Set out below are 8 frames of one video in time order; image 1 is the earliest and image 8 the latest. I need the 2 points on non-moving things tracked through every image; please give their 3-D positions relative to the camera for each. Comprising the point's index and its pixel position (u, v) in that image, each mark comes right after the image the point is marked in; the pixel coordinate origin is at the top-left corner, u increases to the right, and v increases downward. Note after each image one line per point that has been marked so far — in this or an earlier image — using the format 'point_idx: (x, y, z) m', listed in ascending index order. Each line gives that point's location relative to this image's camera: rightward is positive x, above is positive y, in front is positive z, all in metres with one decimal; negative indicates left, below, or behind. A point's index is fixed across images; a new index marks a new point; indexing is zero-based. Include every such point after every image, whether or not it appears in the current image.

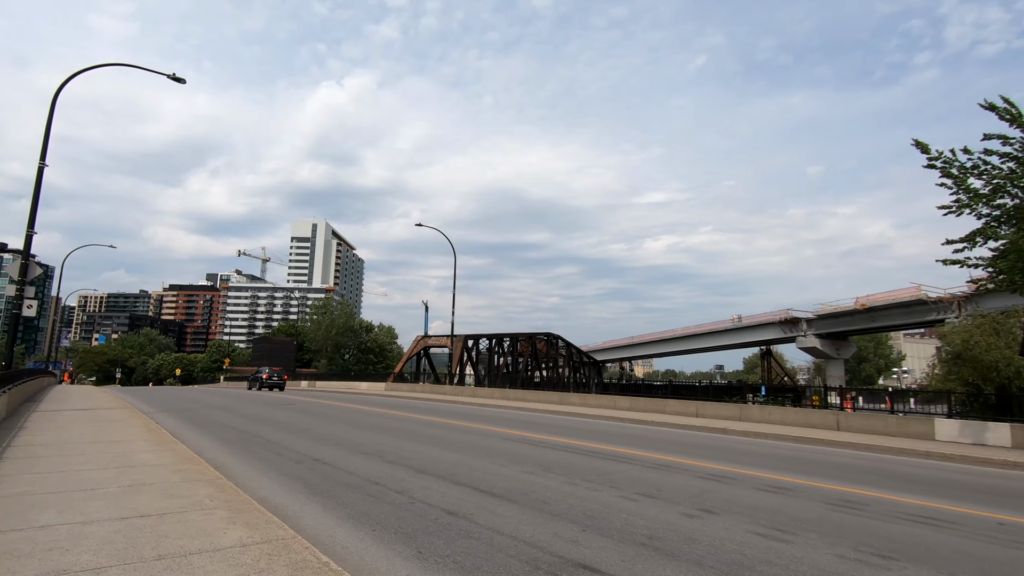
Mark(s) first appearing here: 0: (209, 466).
0: (-3.0, -1.8, +5.5) m
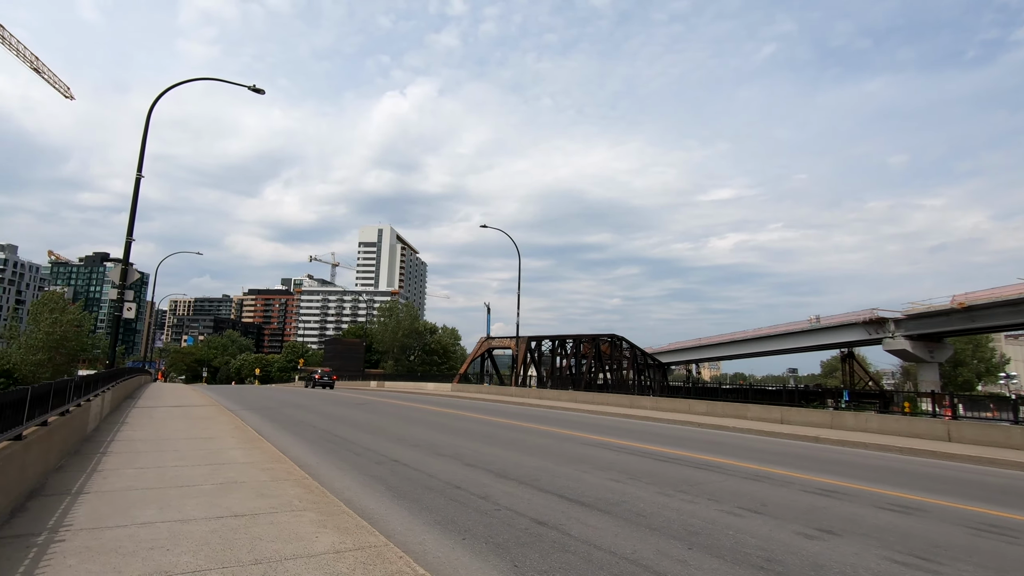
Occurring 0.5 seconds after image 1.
0: (-2.2, -1.9, +5.6) m
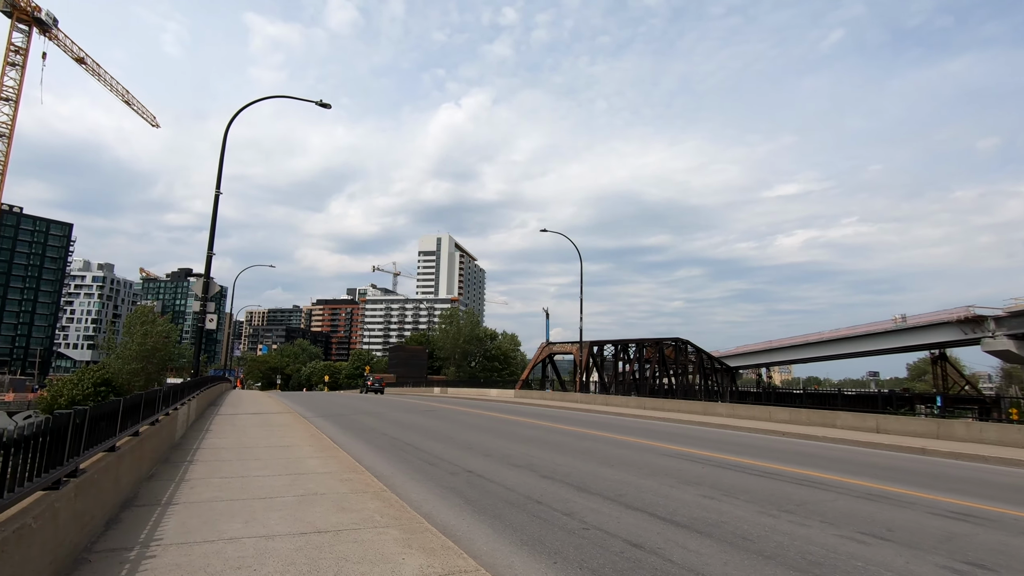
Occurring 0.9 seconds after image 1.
0: (-1.4, -1.9, +5.5) m
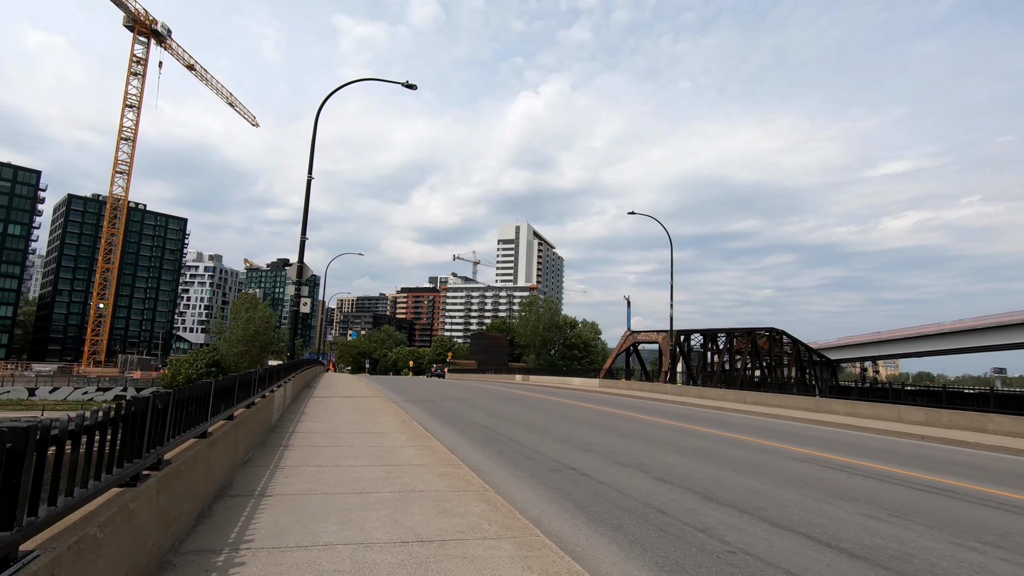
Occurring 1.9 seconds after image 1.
0: (-0.4, -1.7, +5.2) m
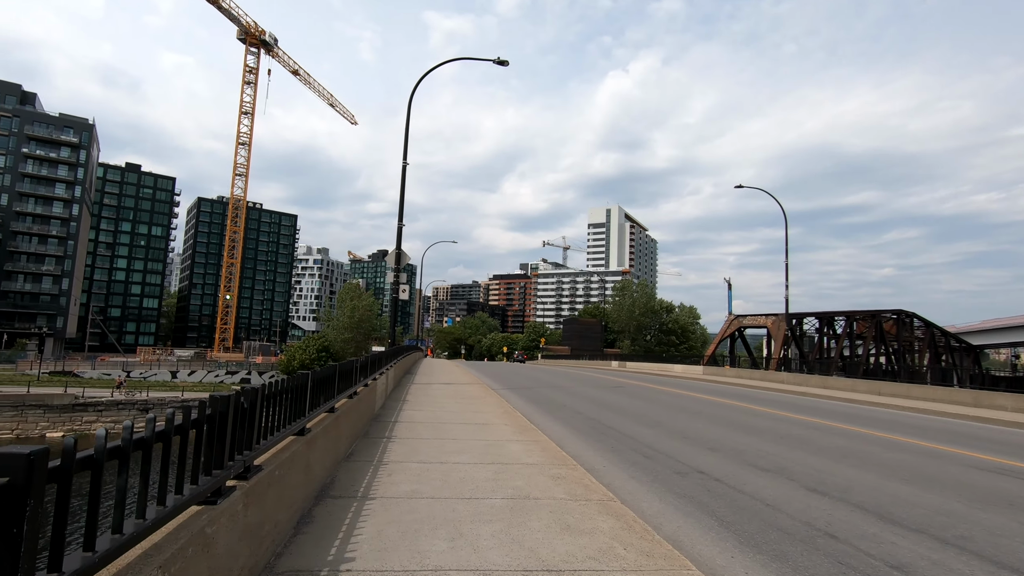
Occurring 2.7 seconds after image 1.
0: (+0.6, -1.6, +4.7) m
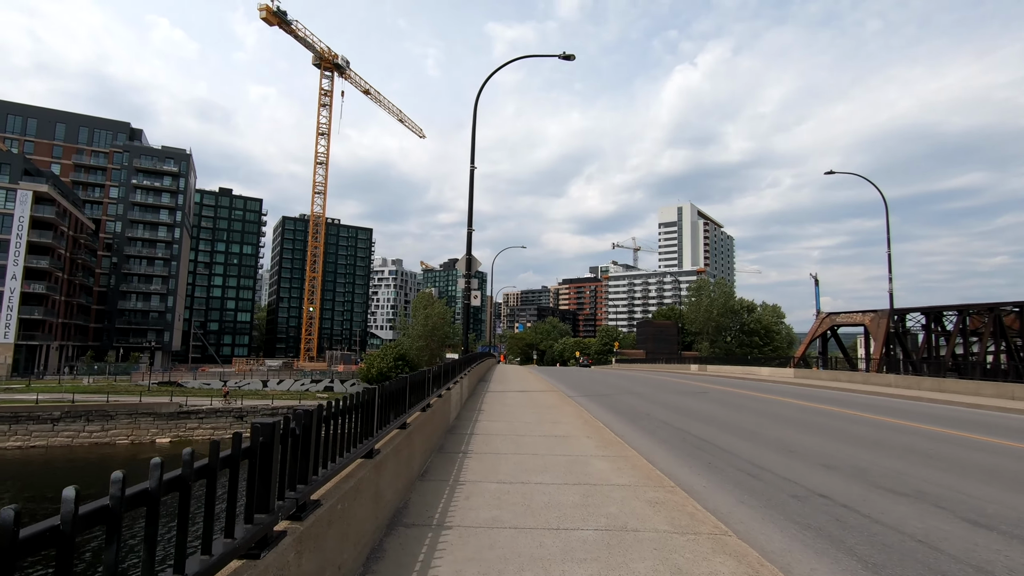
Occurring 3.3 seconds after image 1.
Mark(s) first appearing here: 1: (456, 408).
0: (+1.3, -1.6, +4.2) m
1: (-1.0, -2.0, +9.1) m
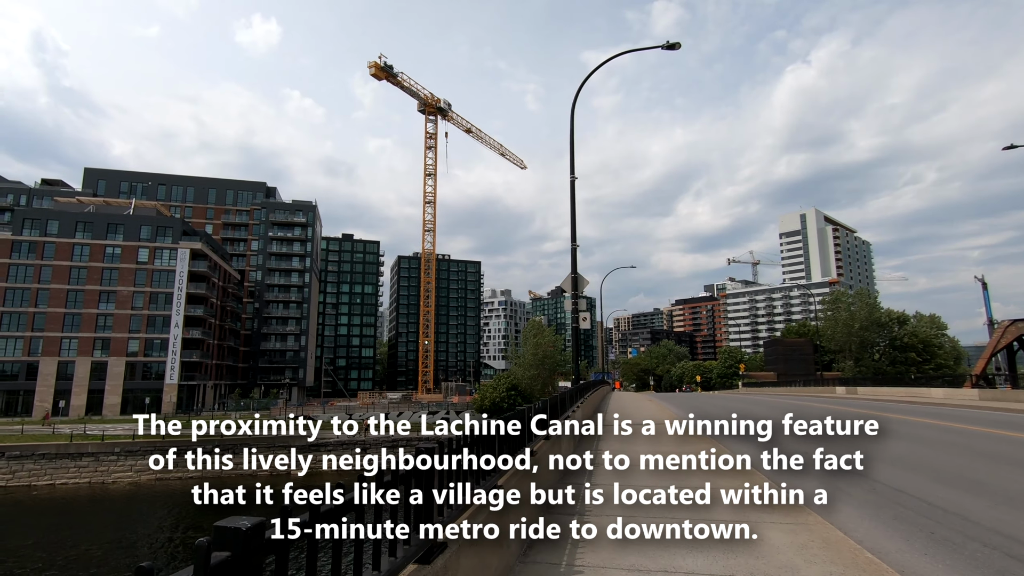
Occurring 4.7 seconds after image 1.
0: (+2.0, -1.5, +2.8) m
1: (+0.8, -2.3, +8.1) m
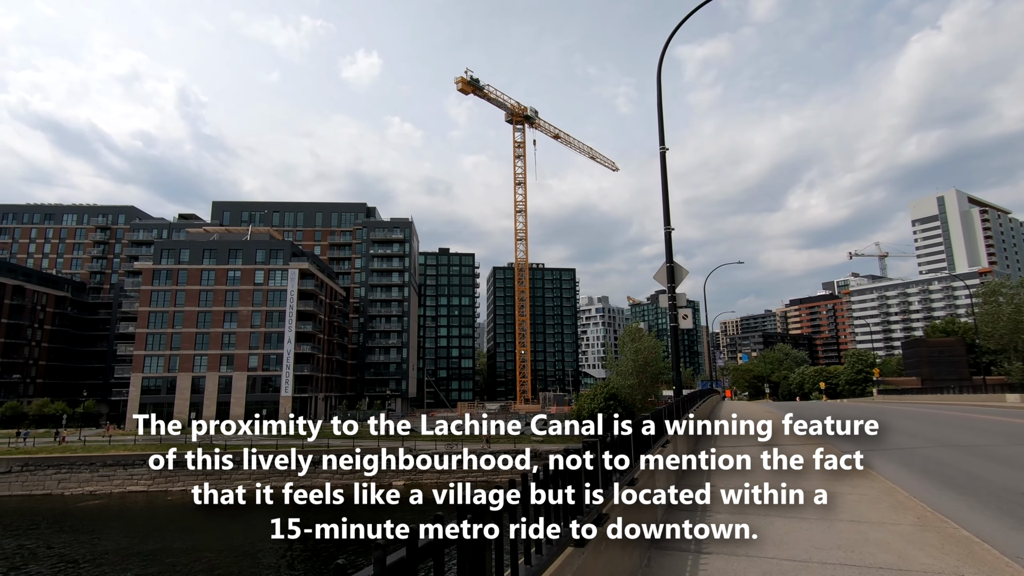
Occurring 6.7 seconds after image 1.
0: (+2.0, -1.3, +1.1) m
1: (+1.8, -2.2, +6.4) m
